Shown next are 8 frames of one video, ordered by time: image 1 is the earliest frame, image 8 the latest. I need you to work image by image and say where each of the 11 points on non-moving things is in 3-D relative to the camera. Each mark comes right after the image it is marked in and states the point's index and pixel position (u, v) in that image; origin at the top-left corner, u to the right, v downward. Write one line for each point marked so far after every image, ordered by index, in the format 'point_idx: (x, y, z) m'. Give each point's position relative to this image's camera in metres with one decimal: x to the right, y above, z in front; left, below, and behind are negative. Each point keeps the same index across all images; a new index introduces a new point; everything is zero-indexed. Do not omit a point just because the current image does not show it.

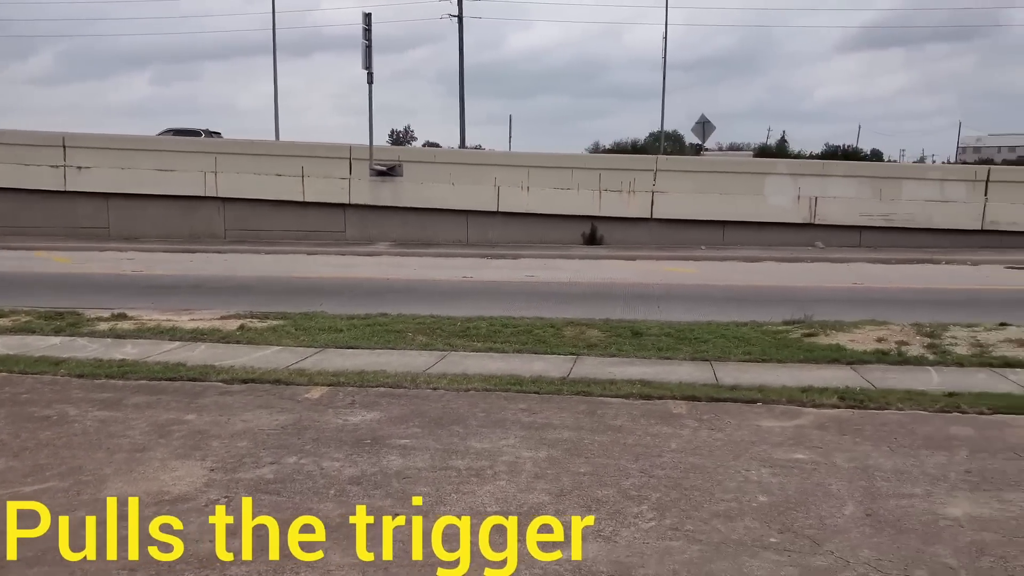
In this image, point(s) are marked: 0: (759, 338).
0: (+2.6, -0.5, +9.2) m
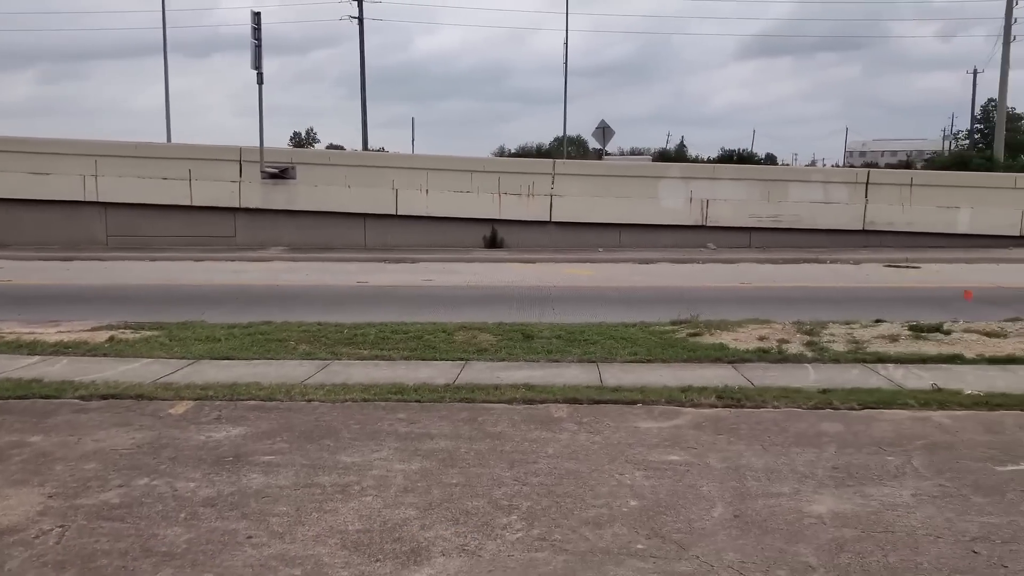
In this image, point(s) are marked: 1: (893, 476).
0: (+1.4, -0.5, +9.3) m
1: (+2.2, -1.1, +4.9) m
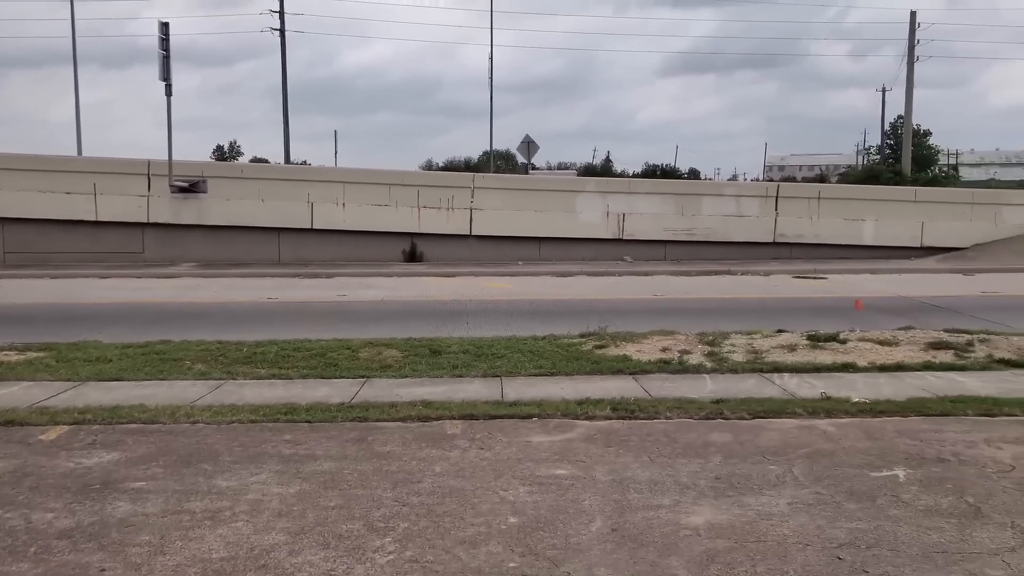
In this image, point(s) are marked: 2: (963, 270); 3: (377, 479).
0: (+0.4, -0.7, +9.3) m
1: (+1.5, -1.1, +4.9) m
2: (+9.6, +0.4, +18.1) m
3: (-0.8, -1.1, +4.9) m
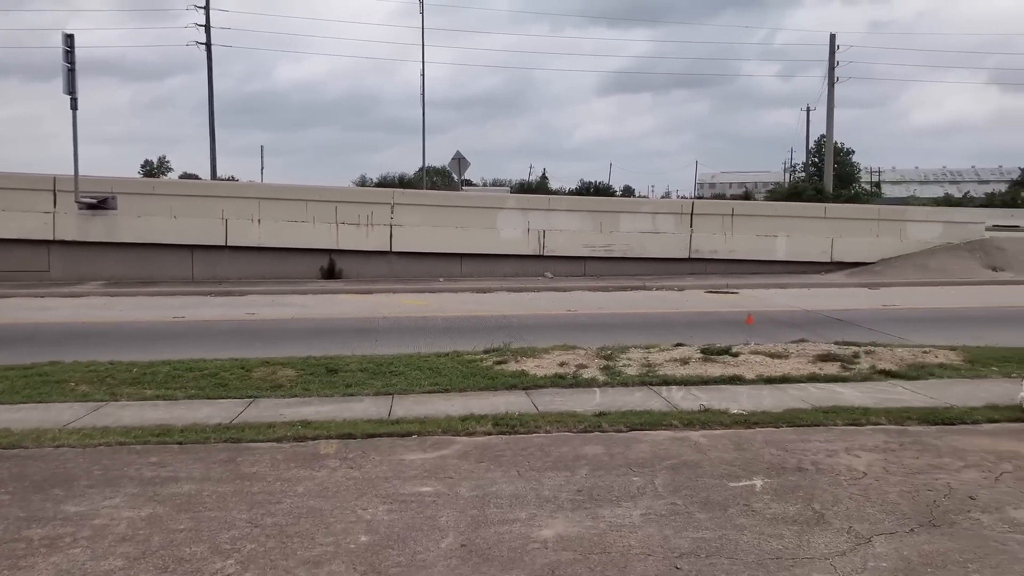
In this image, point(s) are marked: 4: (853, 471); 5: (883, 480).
0: (-0.7, -0.9, +9.3) m
1: (+0.7, -1.2, +5.0) m
2: (+7.9, +0.1, +18.7) m
3: (-1.6, -1.2, +4.9) m
4: (+2.2, -1.2, +5.5) m
5: (+2.3, -1.2, +5.3) m
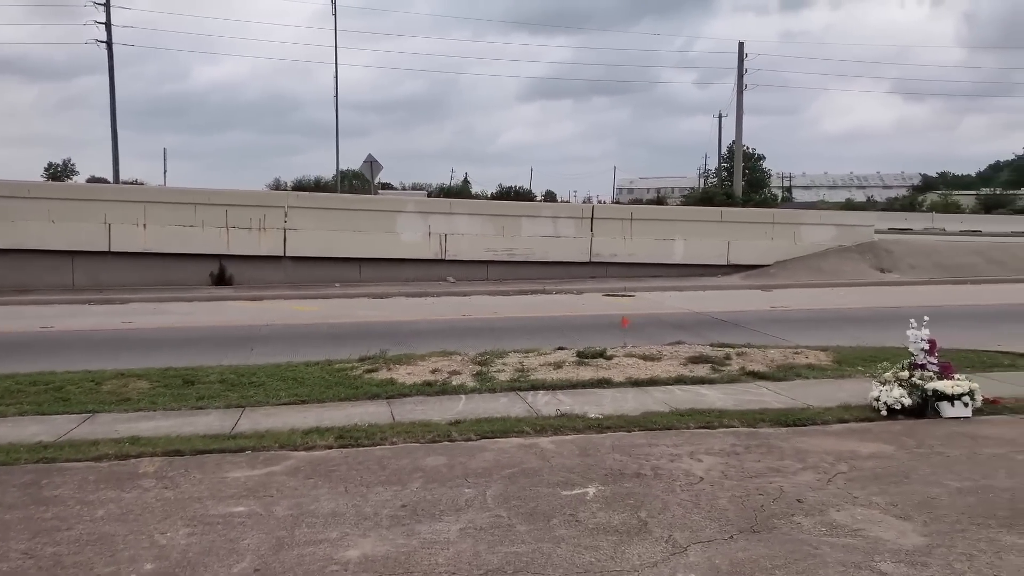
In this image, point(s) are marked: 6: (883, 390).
0: (-2.1, -0.9, +9.0) m
1: (-0.3, -1.3, +4.8) m
2: (+5.6, +0.1, +19.1) m
3: (-2.6, -1.3, +4.5) m
4: (+1.1, -1.2, +5.4) m
5: (+1.3, -1.2, +5.3) m
6: (+3.1, -0.8, +7.1) m
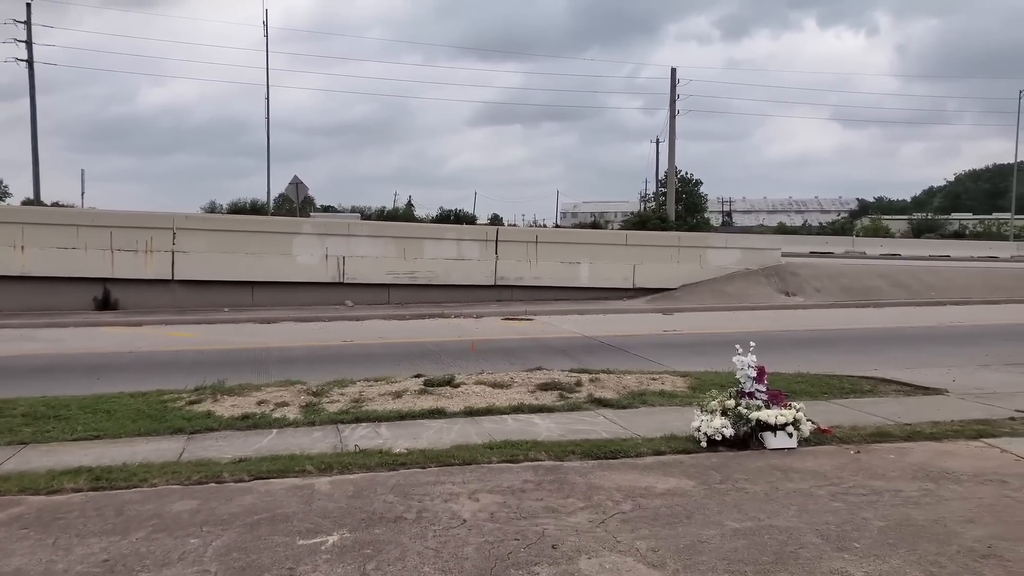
0: (-3.7, -1.2, +8.3) m
1: (-1.8, -1.4, +4.3) m
2: (+3.4, -0.5, +18.9) m
3: (-4.0, -1.4, +3.8) m
4: (-0.3, -1.4, +4.9) m
5: (-0.2, -1.4, +4.8) m
6: (+1.5, -1.0, +6.8) m
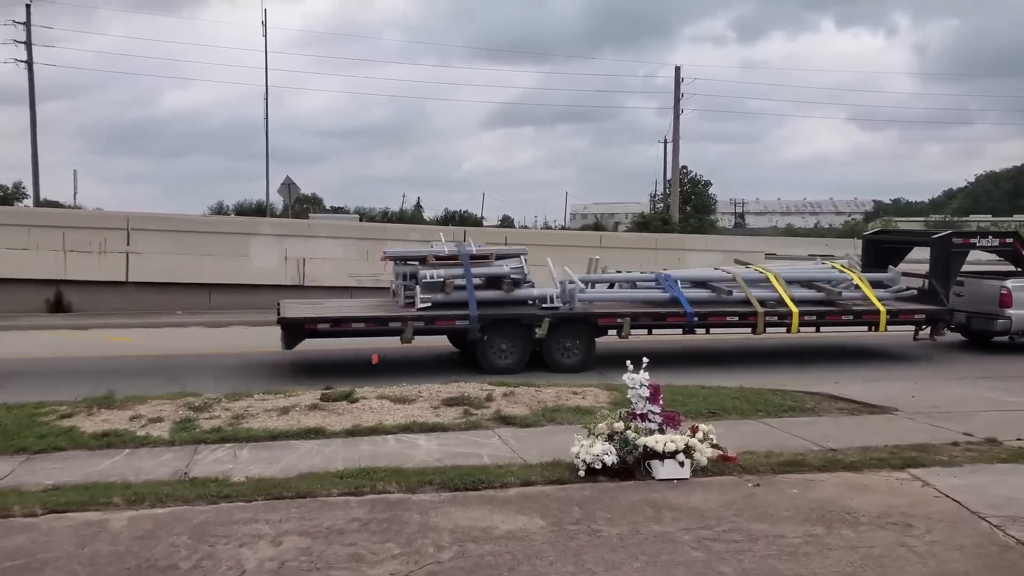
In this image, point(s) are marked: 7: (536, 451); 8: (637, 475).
0: (-4.7, -1.2, +7.7) m
1: (-2.8, -1.4, +3.6) m
2: (+2.7, -0.6, +18.1) m
3: (-5.1, -1.4, +3.2) m
4: (-1.4, -1.4, +4.2) m
5: (-1.2, -1.4, +4.1) m
6: (+0.5, -1.1, +6.0) m
7: (+0.2, -1.3, +6.8) m
8: (+0.9, -1.3, +6.0) m
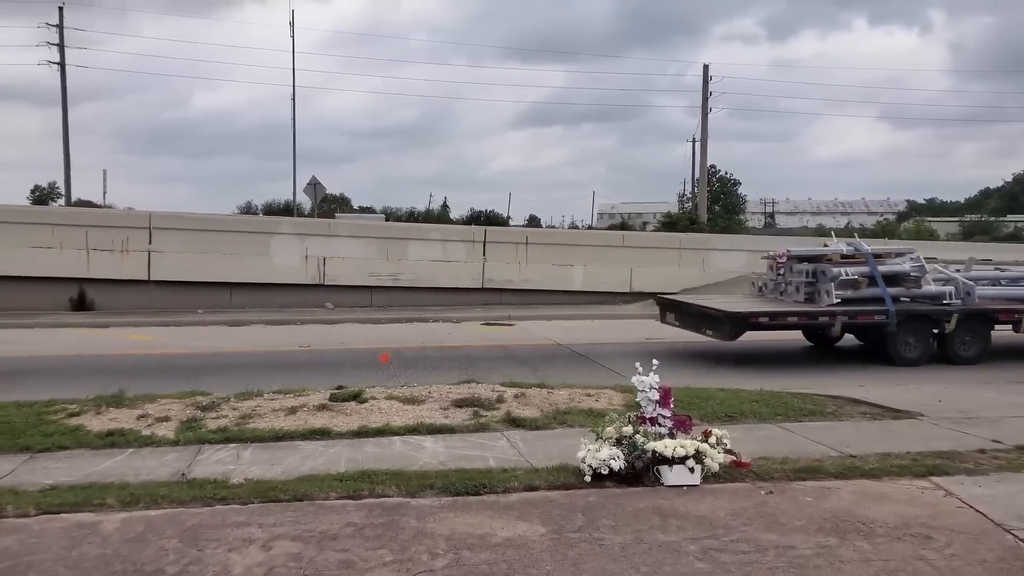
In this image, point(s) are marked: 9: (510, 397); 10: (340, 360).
0: (-4.6, -1.2, +7.7) m
1: (-2.9, -1.4, +3.5) m
2: (+3.1, -0.6, +17.8) m
3: (-5.1, -1.4, +3.2) m
4: (-1.4, -1.4, +4.1) m
5: (-1.3, -1.4, +4.0) m
6: (+0.6, -1.1, +5.9) m
7: (+0.2, -1.3, +6.6) m
8: (+0.9, -1.3, +5.8) m
9: (0.0, -1.1, +8.5) m
10: (-2.0, -1.0, +11.8) m
